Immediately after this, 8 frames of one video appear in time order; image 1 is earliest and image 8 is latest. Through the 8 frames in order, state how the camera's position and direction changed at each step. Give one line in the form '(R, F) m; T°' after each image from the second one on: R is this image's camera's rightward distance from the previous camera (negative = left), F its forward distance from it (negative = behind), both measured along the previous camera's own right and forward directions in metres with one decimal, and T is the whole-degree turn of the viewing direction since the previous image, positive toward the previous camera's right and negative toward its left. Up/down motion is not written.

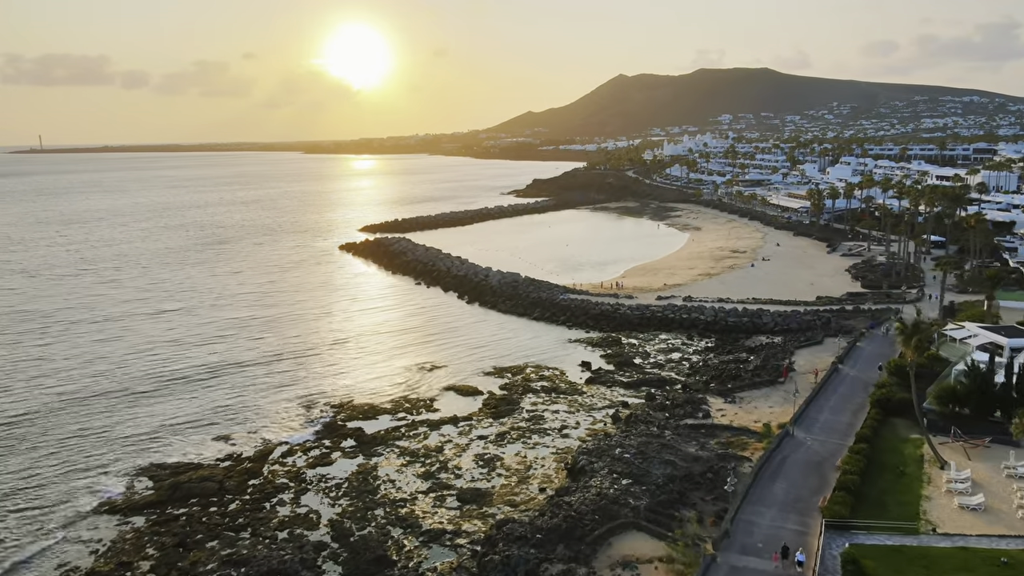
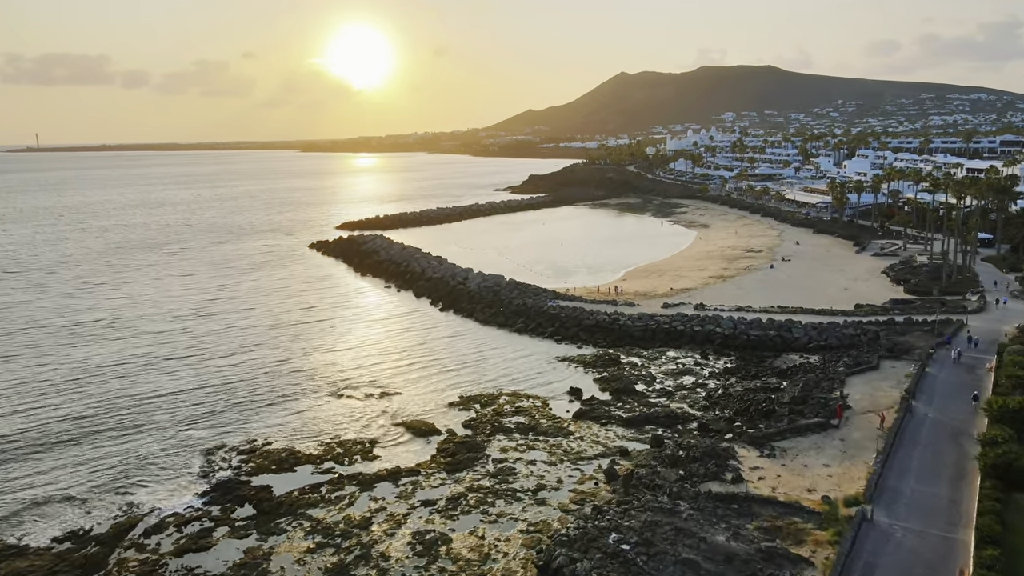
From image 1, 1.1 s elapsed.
(+1.3, +7.7) m; 0°
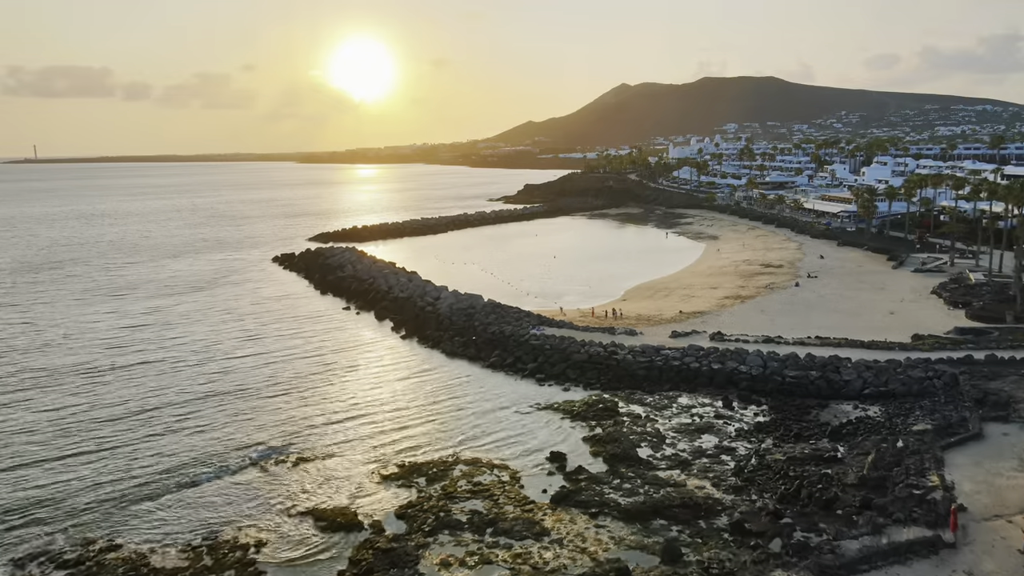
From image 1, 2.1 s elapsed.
(+1.2, +7.7) m; 0°
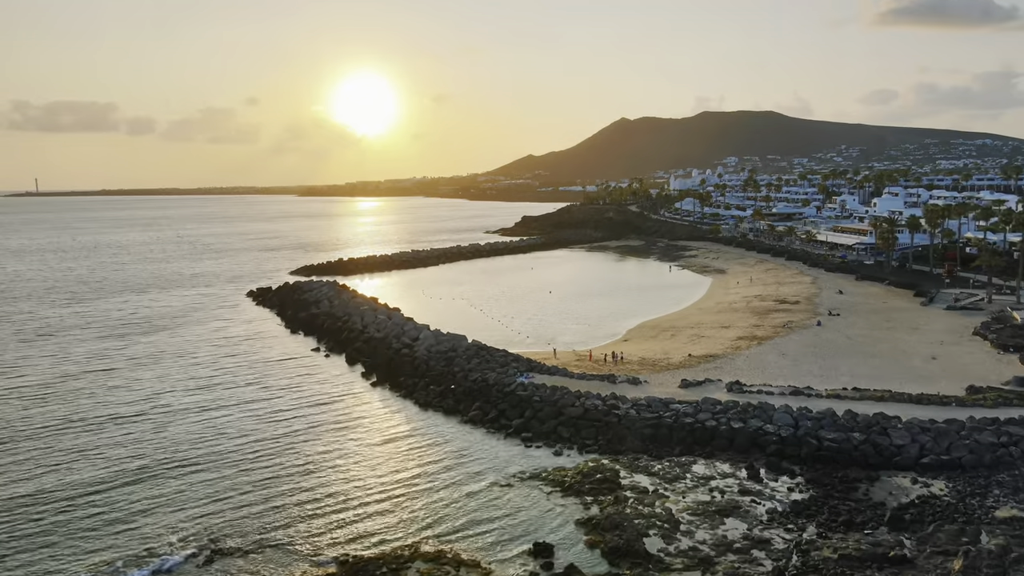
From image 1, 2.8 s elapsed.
(+0.7, +4.6) m; 0°
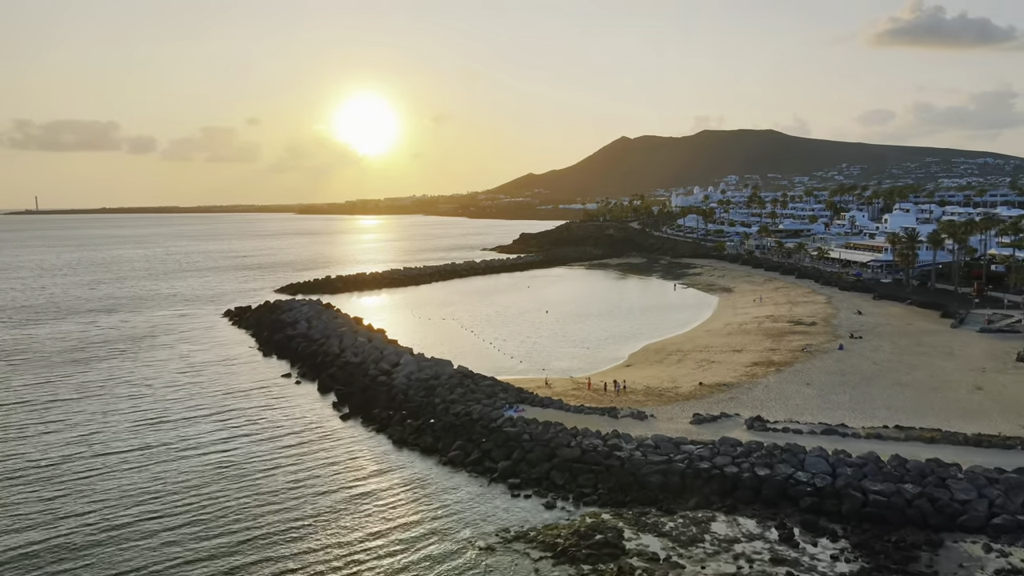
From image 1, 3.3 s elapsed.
(+0.5, +3.7) m; 0°
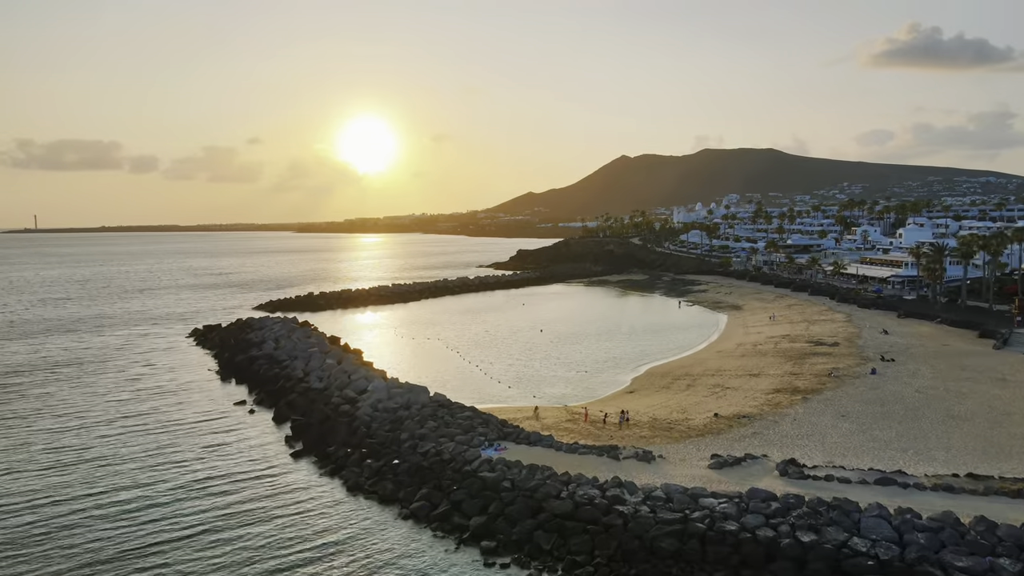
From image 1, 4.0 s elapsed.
(+0.6, +4.4) m; 0°
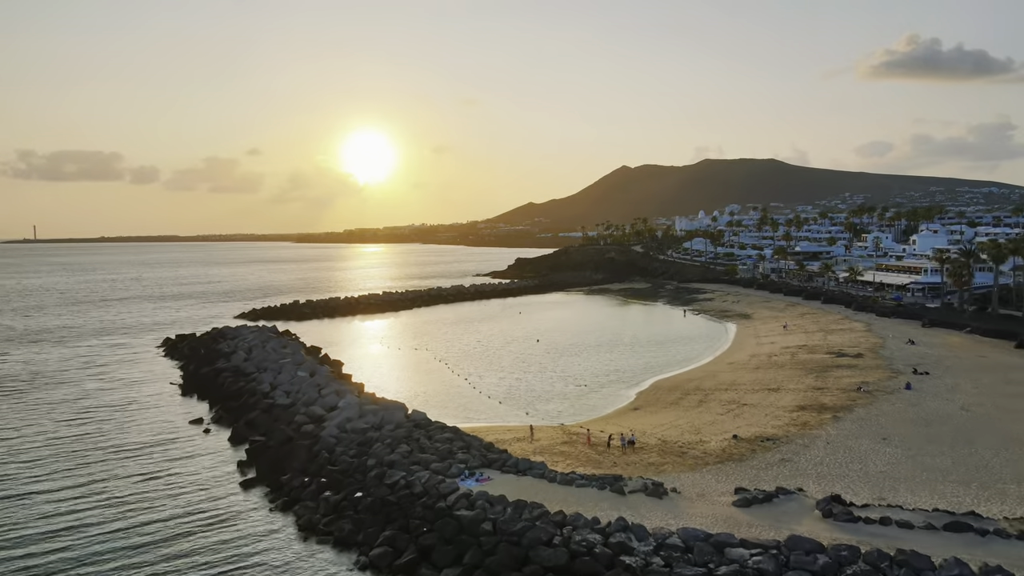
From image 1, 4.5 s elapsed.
(+0.4, +3.5) m; 0°
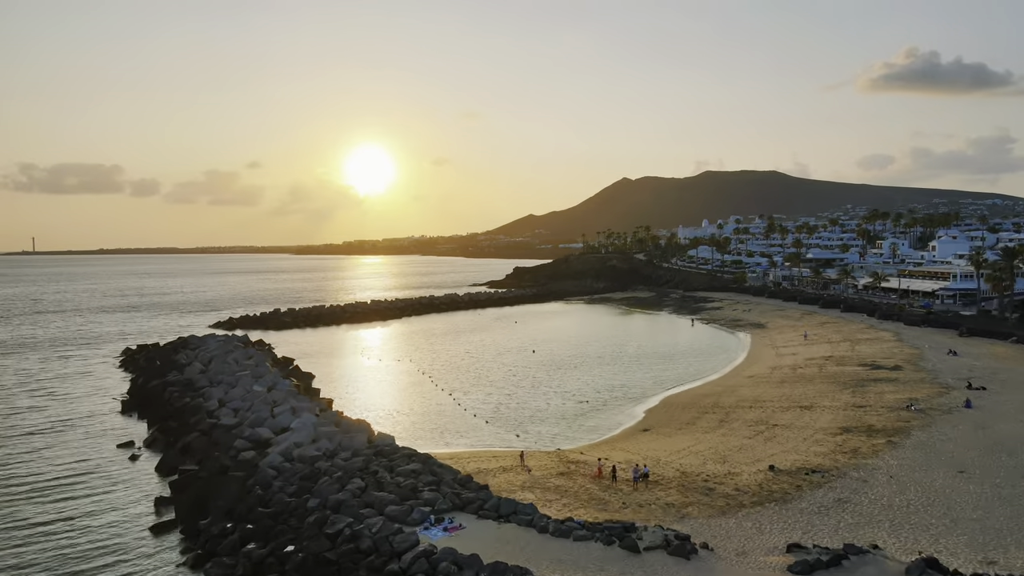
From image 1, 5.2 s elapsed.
(+0.4, +4.4) m; 0°
